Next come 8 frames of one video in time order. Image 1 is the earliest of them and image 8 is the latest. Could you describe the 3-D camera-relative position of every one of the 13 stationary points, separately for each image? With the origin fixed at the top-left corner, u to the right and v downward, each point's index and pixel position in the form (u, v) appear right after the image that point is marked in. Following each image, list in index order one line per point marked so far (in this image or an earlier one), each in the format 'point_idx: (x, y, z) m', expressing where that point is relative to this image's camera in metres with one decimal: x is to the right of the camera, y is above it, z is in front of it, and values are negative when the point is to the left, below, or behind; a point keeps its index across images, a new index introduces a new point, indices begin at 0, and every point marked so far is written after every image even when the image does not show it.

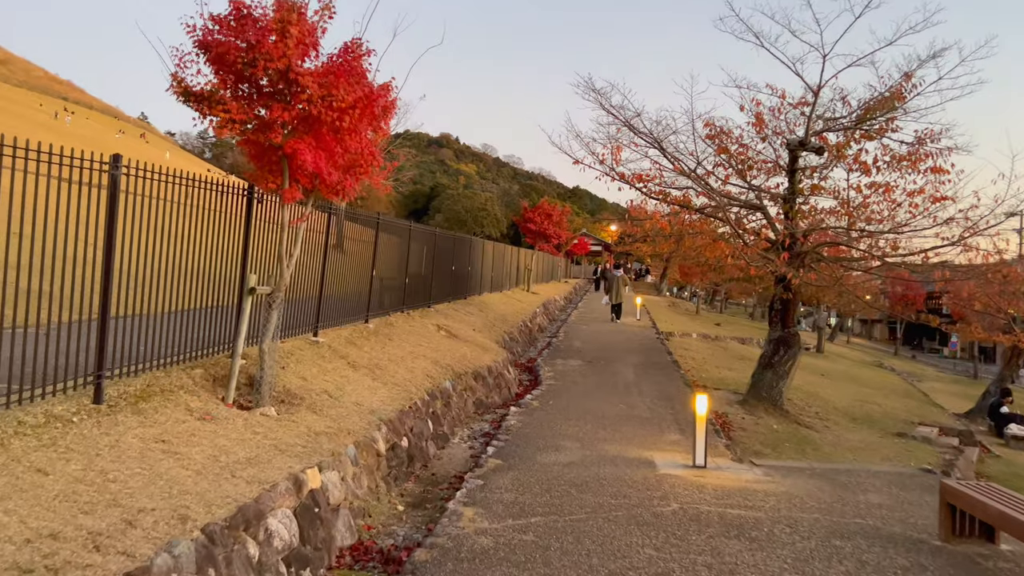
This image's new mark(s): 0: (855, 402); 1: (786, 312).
0: (+6.3, -2.1, +14.9) m
1: (+4.0, -0.4, +11.9) m
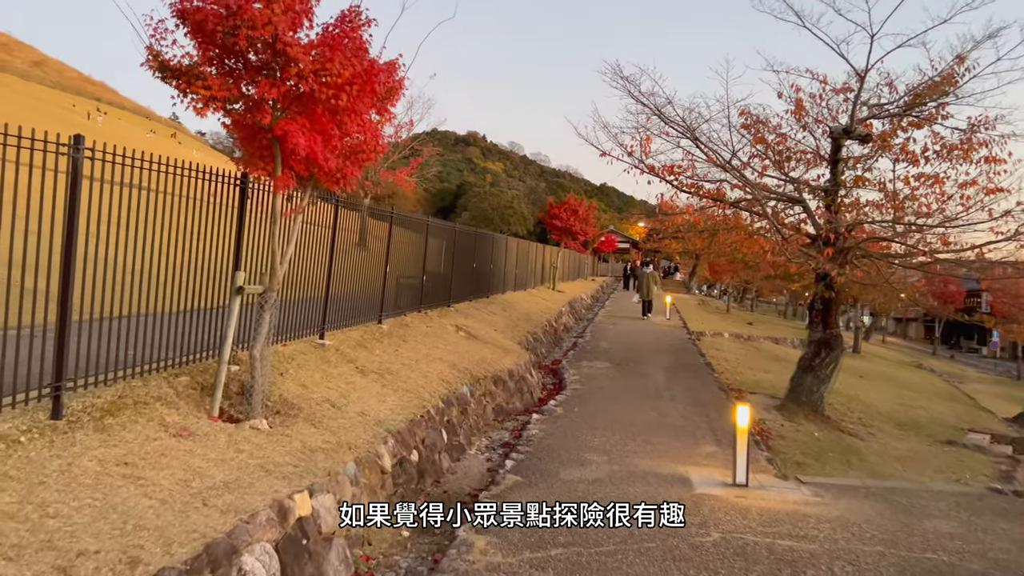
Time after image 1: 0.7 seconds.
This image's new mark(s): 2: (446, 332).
0: (+6.7, -2.1, +14.1) m
1: (+4.3, -0.3, +11.1) m
2: (-0.8, -0.5, +9.7) m
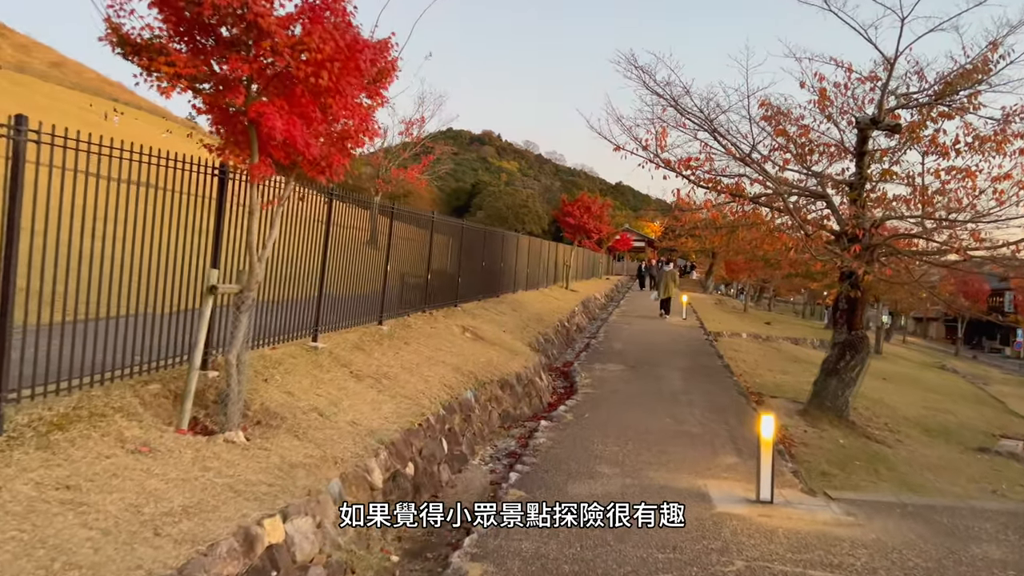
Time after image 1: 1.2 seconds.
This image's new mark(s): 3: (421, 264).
0: (+6.9, -2.0, +13.5) m
1: (+4.5, -0.3, +10.6) m
2: (-0.7, -0.5, +9.3) m
3: (-1.2, +0.3, +9.8) m
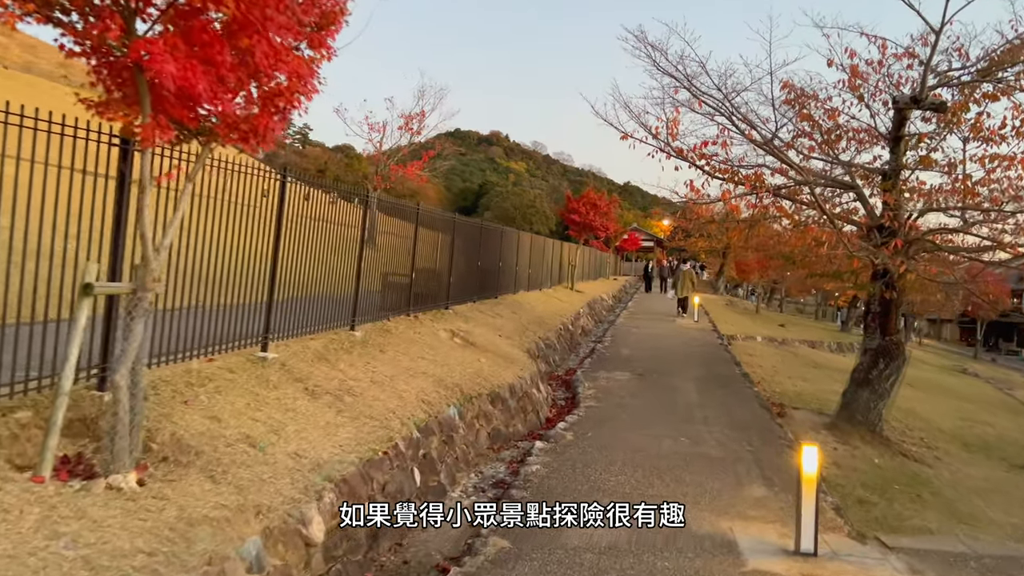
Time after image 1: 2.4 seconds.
0: (+6.9, -2.1, +12.4) m
1: (+4.4, -0.3, +9.5) m
2: (-0.8, -0.5, +8.2) m
3: (-1.2, +0.3, +8.8) m
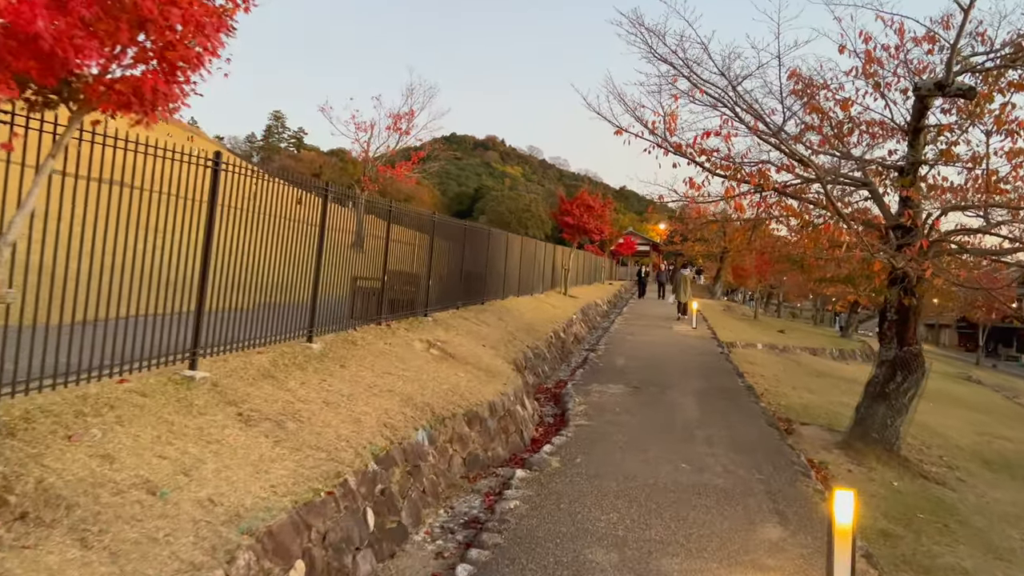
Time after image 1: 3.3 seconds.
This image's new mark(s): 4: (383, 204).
0: (+6.7, -2.1, +11.6) m
1: (+4.2, -0.4, +8.7) m
2: (-0.9, -0.6, +7.4) m
3: (-1.4, +0.2, +8.0) m
4: (-1.3, +0.8, +8.1) m
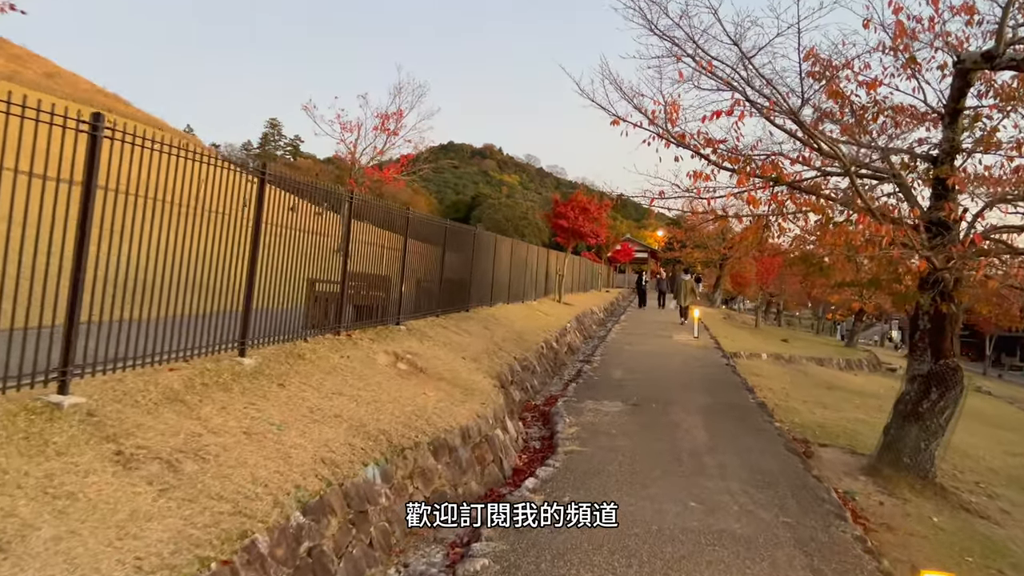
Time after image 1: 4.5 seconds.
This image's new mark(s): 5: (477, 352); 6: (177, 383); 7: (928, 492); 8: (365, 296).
0: (+6.5, -2.2, +10.6) m
1: (+4.1, -0.4, +7.7) m
2: (-1.1, -0.6, +6.4) m
3: (-1.6, +0.2, +6.9) m
4: (-1.5, +0.8, +7.1) m
5: (-0.4, -0.7, +9.0) m
6: (-1.8, -0.5, +4.5) m
7: (+3.8, -1.9, +7.4) m
8: (-1.4, -0.1, +7.8) m
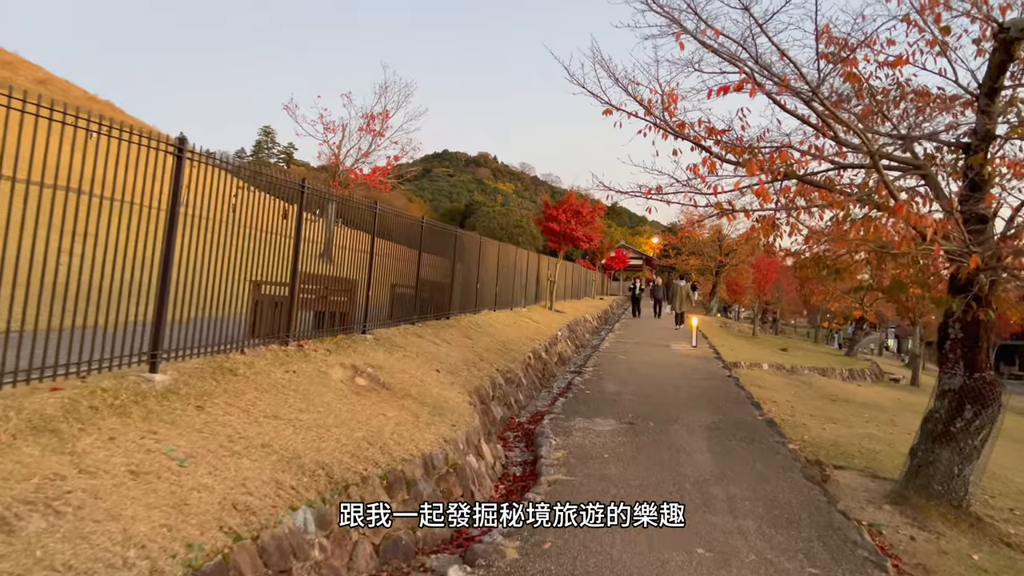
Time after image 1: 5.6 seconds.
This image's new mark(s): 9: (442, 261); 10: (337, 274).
0: (+6.3, -2.3, +9.7) m
1: (+3.9, -0.5, +6.8) m
2: (-1.3, -0.6, +5.4) m
3: (-1.7, +0.2, +6.0) m
4: (-1.6, +0.8, +6.2) m
5: (-0.6, -0.8, +8.1) m
6: (-2.0, -0.5, +3.6) m
7: (+3.6, -1.9, +6.5) m
8: (-1.6, -0.1, +6.9) m
9: (-0.9, +0.4, +10.7) m
10: (-1.5, +0.2, +7.2) m
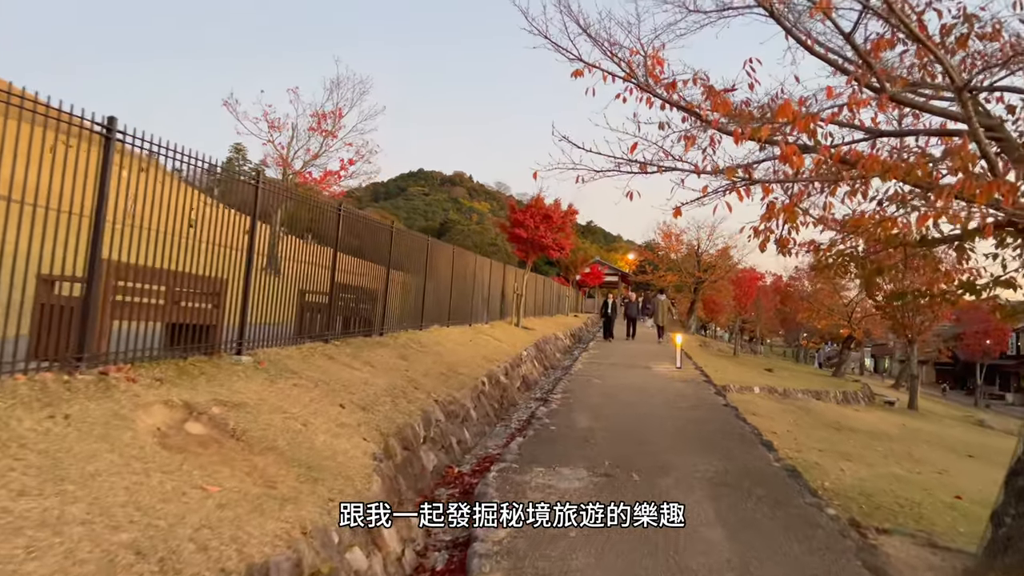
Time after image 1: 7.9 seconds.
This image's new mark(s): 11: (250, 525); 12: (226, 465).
0: (+5.8, -2.4, +7.8) m
1: (+3.5, -0.5, +4.9) m
2: (-1.7, -0.6, +3.4) m
3: (-2.1, +0.2, +4.0) m
4: (-2.0, +0.8, +4.1) m
5: (-1.0, -0.8, +6.0) m
6: (-2.3, -0.4, +1.5) m
7: (+3.2, -1.9, +4.5) m
8: (-2.0, -0.1, +4.9) m
9: (-1.5, +0.3, +8.7) m
10: (-2.0, +0.1, +5.2) m
11: (-1.0, -0.9, +3.0) m
12: (-1.2, -0.8, +3.5) m
